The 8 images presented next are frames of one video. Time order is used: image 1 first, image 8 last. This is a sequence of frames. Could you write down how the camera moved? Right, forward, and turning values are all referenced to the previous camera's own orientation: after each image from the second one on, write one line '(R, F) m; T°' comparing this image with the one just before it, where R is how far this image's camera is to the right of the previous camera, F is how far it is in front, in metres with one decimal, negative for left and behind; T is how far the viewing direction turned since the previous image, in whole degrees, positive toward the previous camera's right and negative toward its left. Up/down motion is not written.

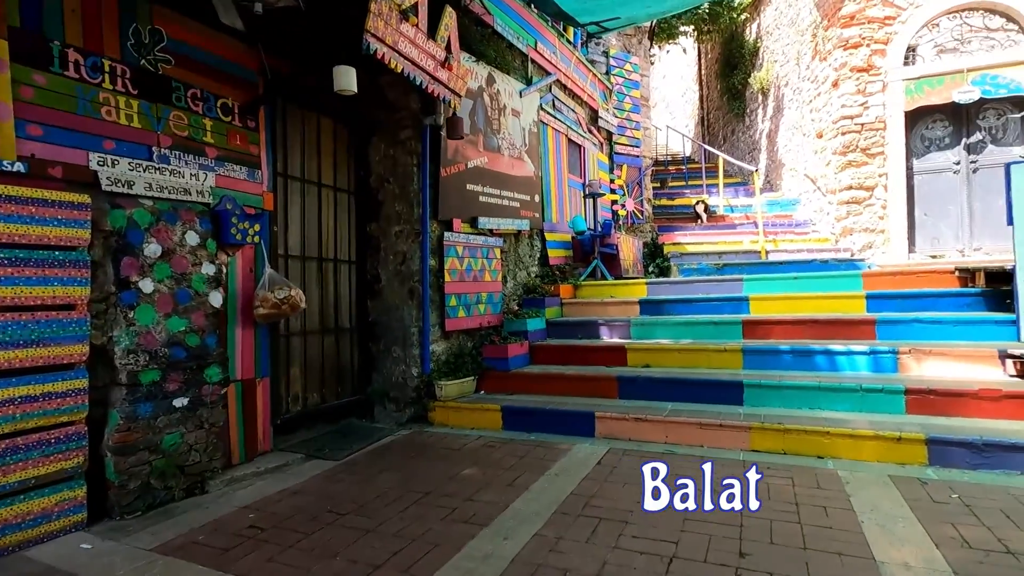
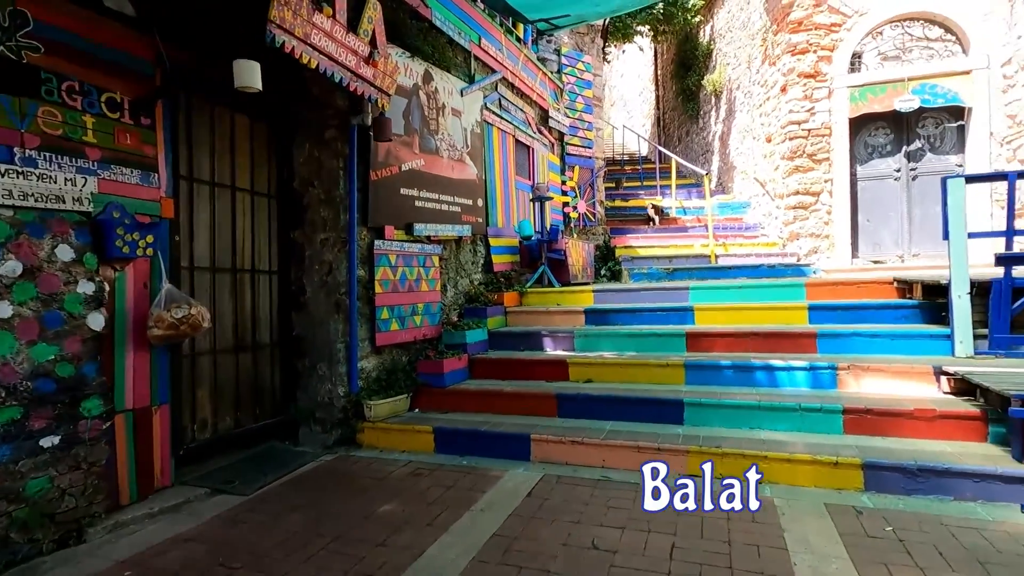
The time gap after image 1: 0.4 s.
(+0.2, +0.2) m; +4°
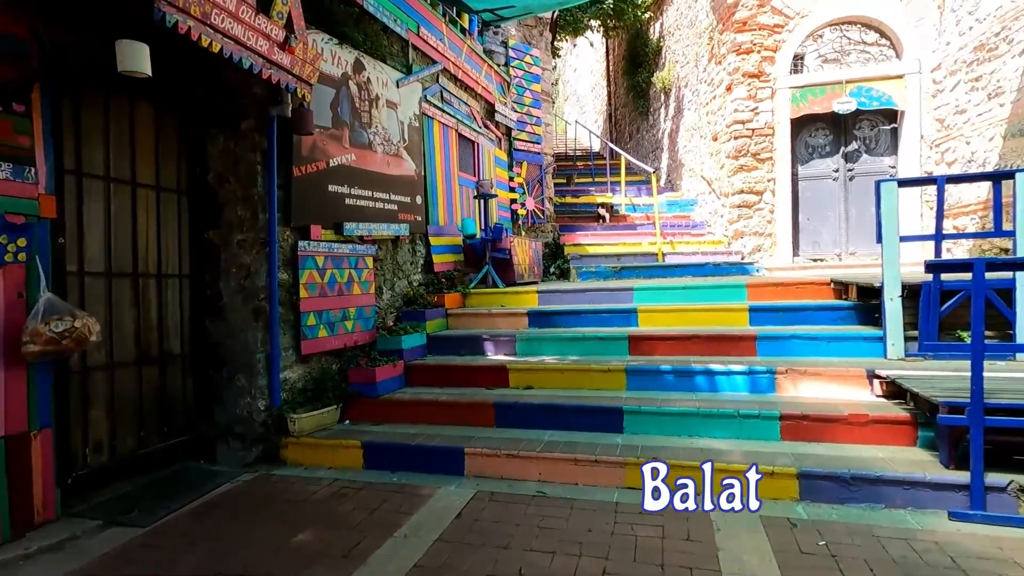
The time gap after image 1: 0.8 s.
(+0.2, +0.2) m; +4°
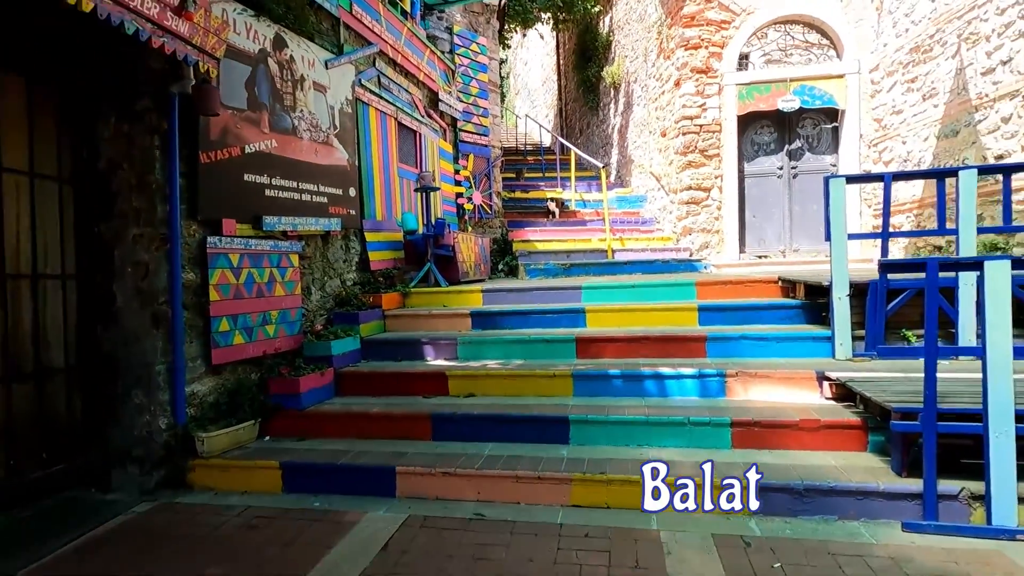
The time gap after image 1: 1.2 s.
(+0.1, +0.3) m; +5°
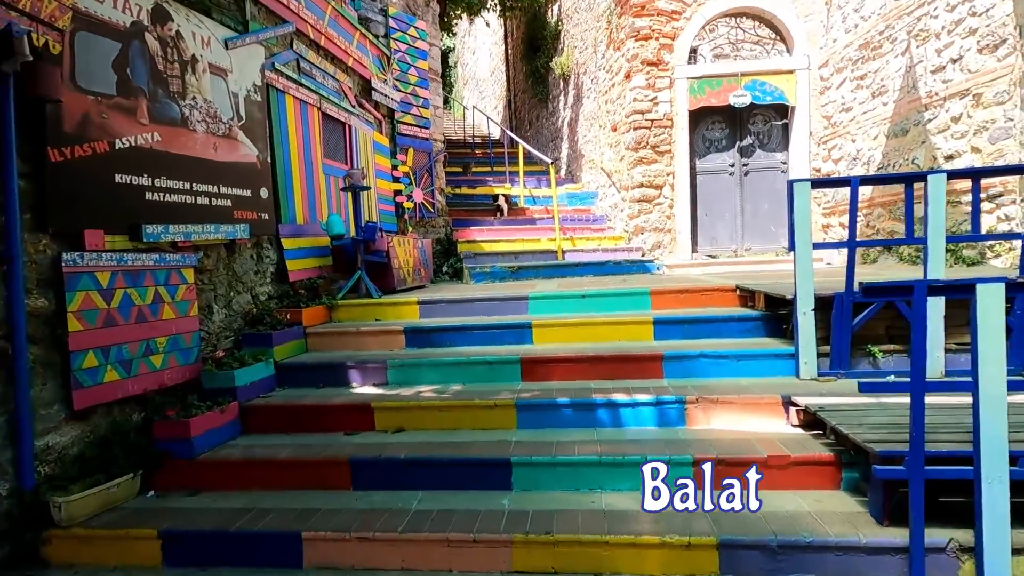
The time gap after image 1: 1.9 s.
(+0.1, +0.5) m; +5°
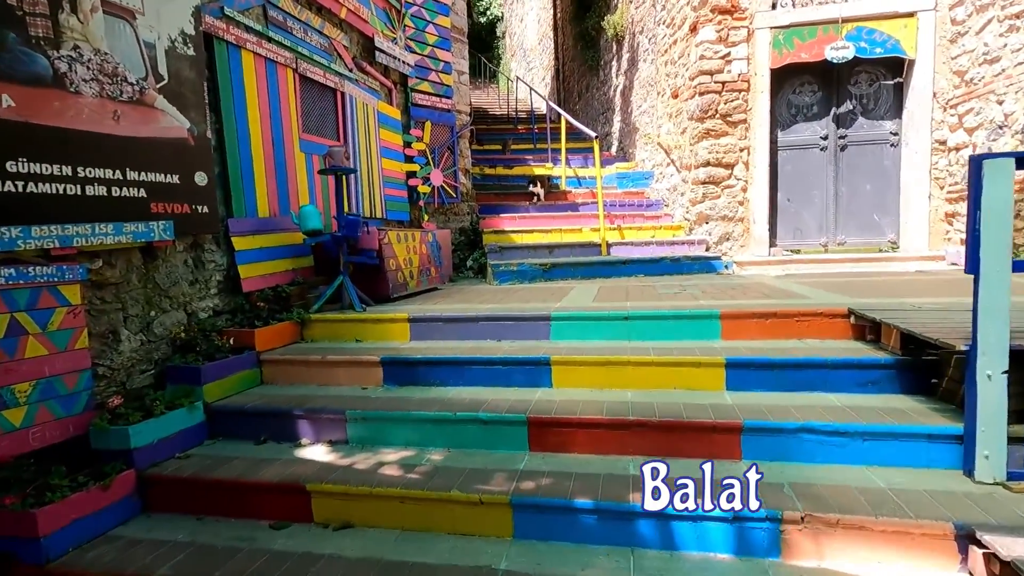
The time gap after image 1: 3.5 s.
(+0.2, +1.1) m; -6°
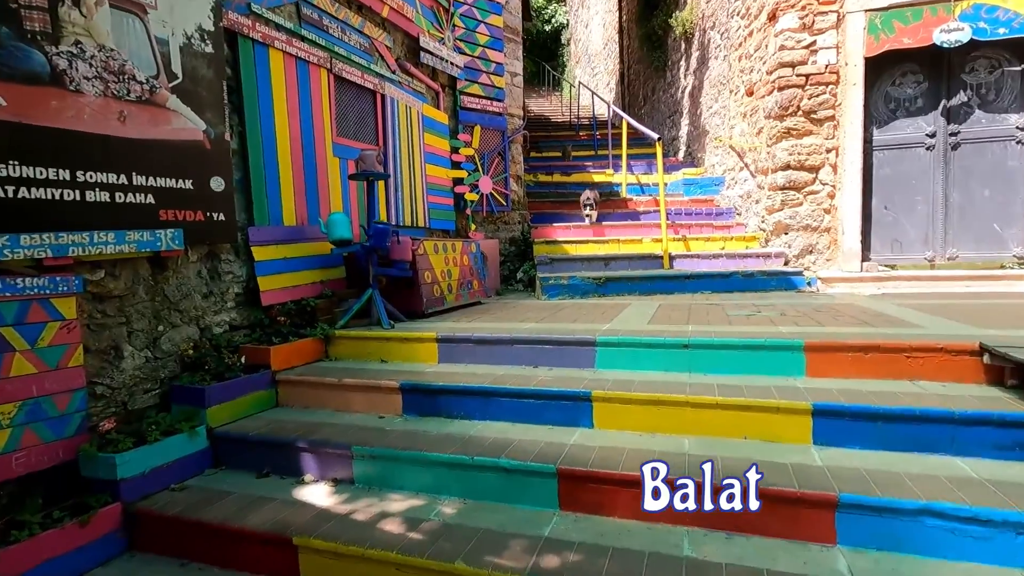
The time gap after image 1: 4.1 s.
(+0.1, +0.4) m; -7°
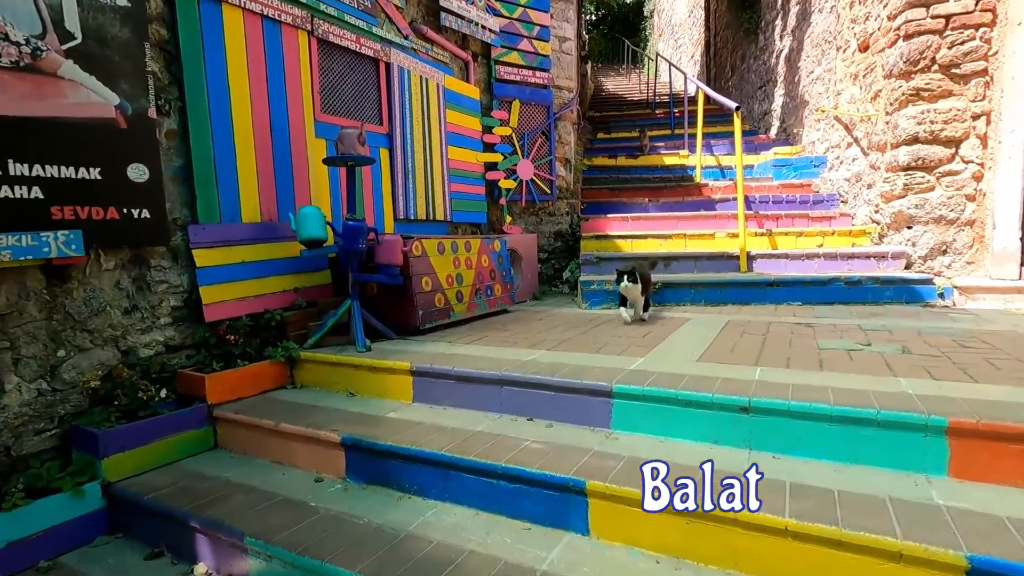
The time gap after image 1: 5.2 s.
(+0.4, +0.8) m; -9°
